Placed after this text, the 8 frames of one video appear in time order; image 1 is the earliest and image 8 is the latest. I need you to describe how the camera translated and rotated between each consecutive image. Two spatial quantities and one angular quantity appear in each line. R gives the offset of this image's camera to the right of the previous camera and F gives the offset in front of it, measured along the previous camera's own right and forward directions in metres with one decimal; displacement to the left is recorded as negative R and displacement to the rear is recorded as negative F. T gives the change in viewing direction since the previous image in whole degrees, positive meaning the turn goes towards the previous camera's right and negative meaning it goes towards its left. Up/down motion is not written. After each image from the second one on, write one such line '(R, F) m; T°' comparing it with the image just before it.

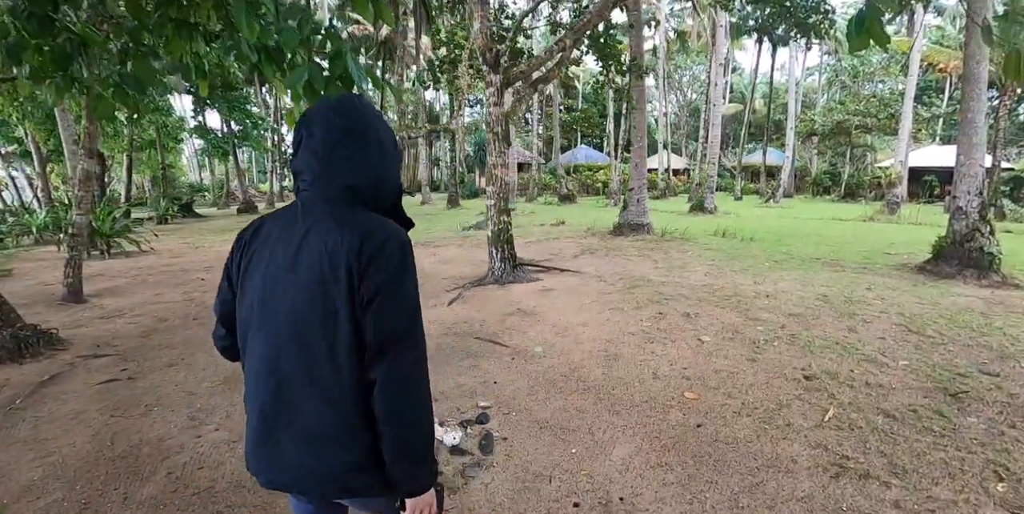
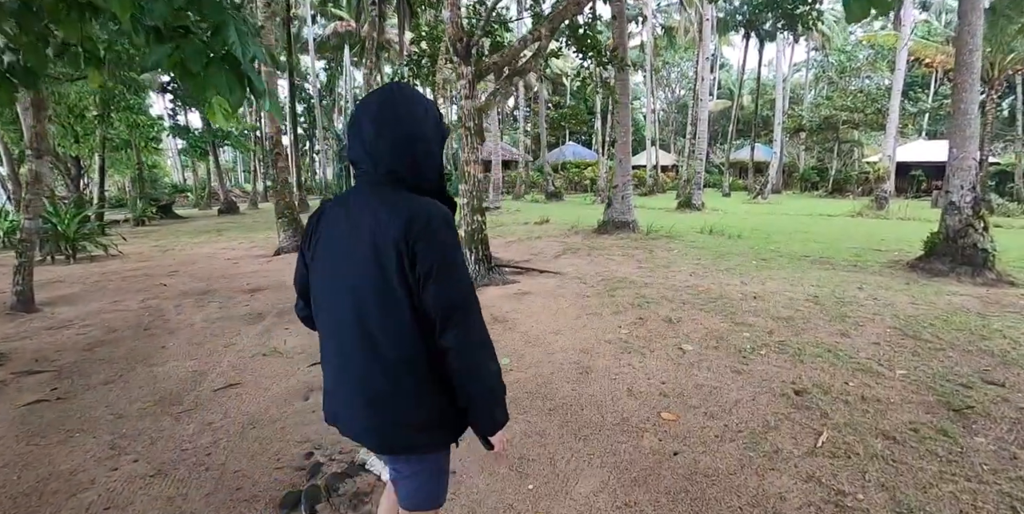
(+0.2, +0.3) m; +1°
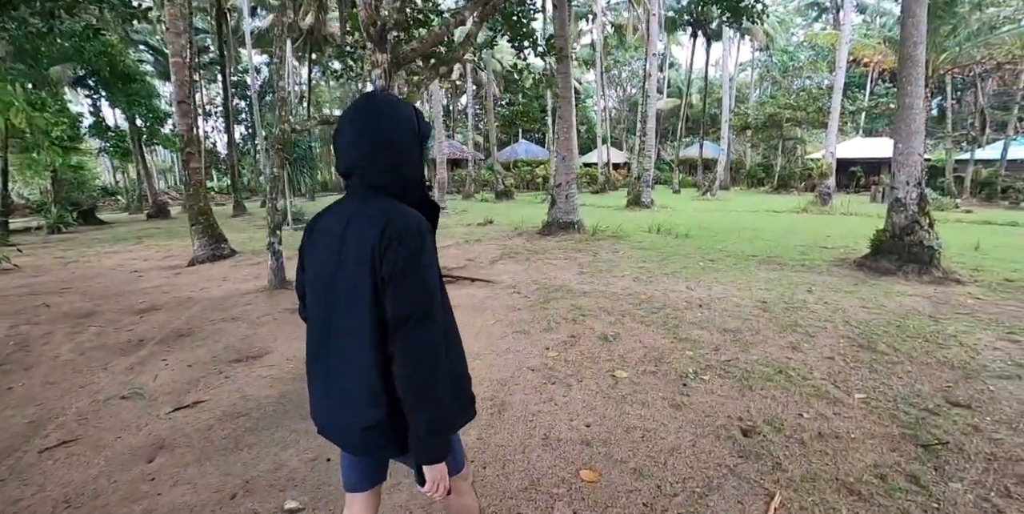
(+0.4, +0.6) m; +5°
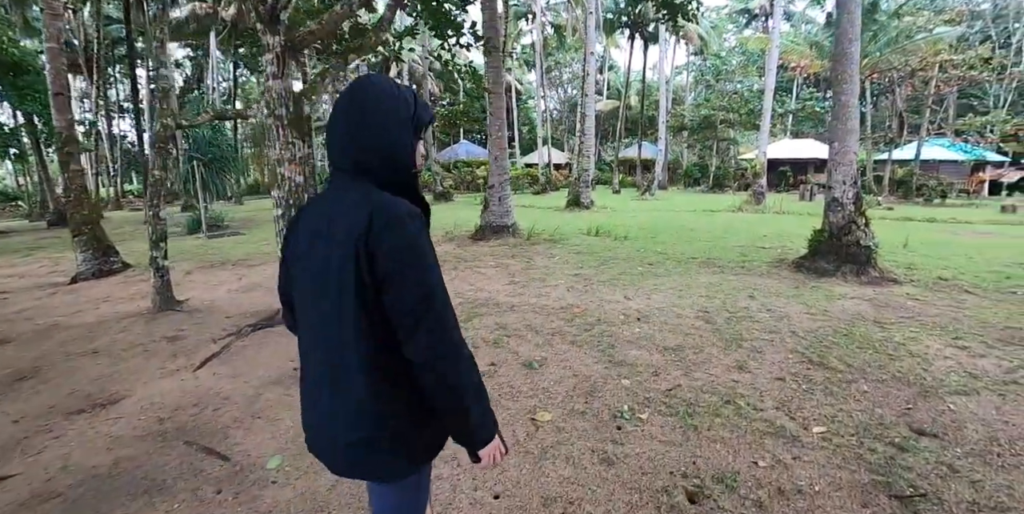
(+0.3, +0.6) m; +6°
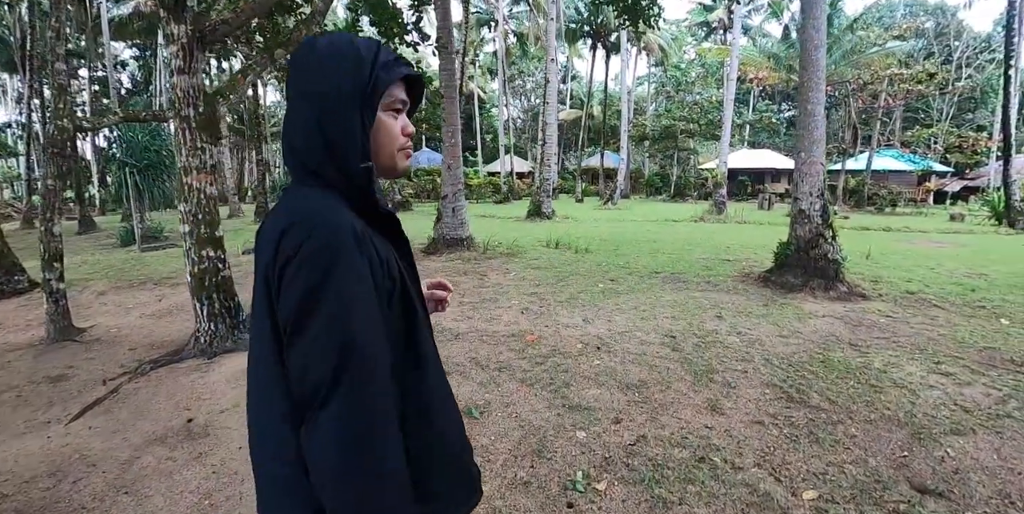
(+0.2, +0.5) m; +4°
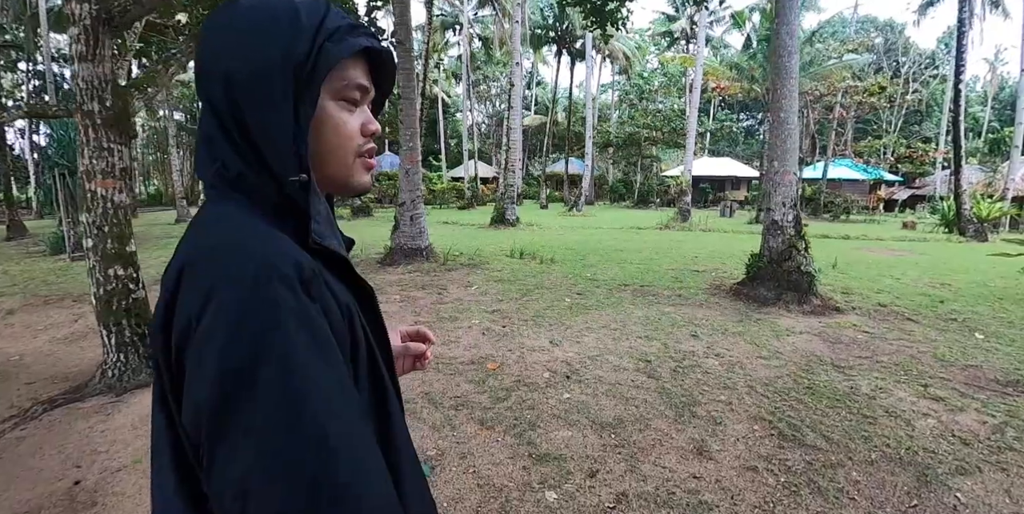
(0.0, +0.4) m; +4°
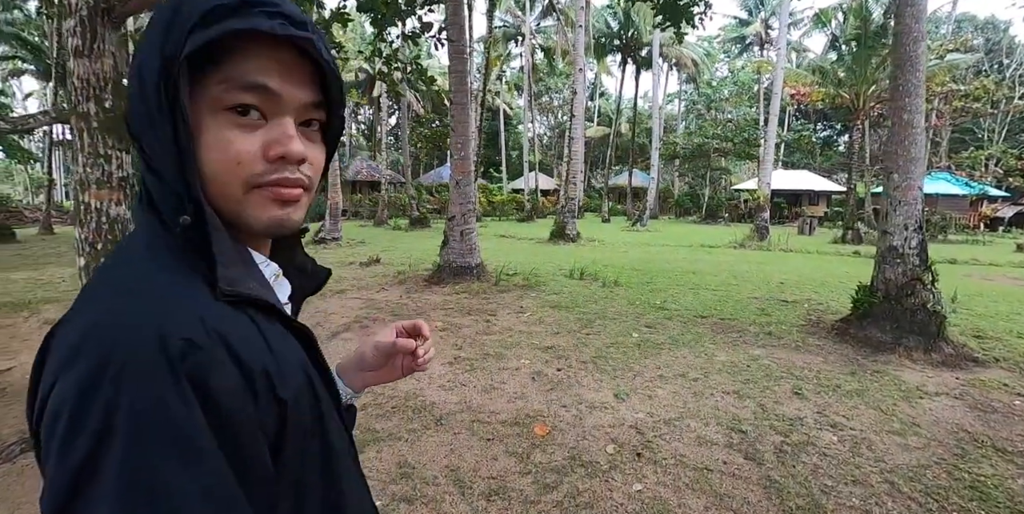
(0.0, +0.6) m; -7°
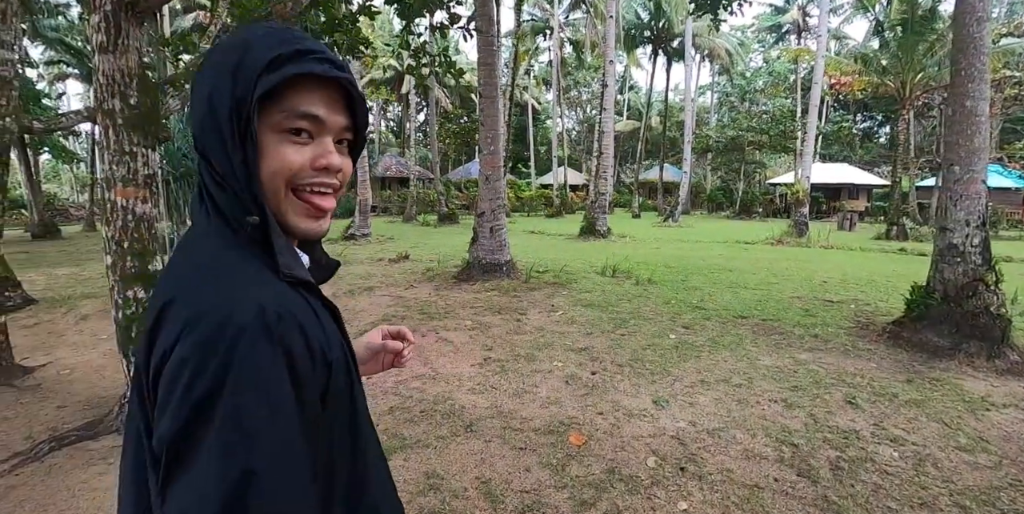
(0.0, +0.1) m; -3°
